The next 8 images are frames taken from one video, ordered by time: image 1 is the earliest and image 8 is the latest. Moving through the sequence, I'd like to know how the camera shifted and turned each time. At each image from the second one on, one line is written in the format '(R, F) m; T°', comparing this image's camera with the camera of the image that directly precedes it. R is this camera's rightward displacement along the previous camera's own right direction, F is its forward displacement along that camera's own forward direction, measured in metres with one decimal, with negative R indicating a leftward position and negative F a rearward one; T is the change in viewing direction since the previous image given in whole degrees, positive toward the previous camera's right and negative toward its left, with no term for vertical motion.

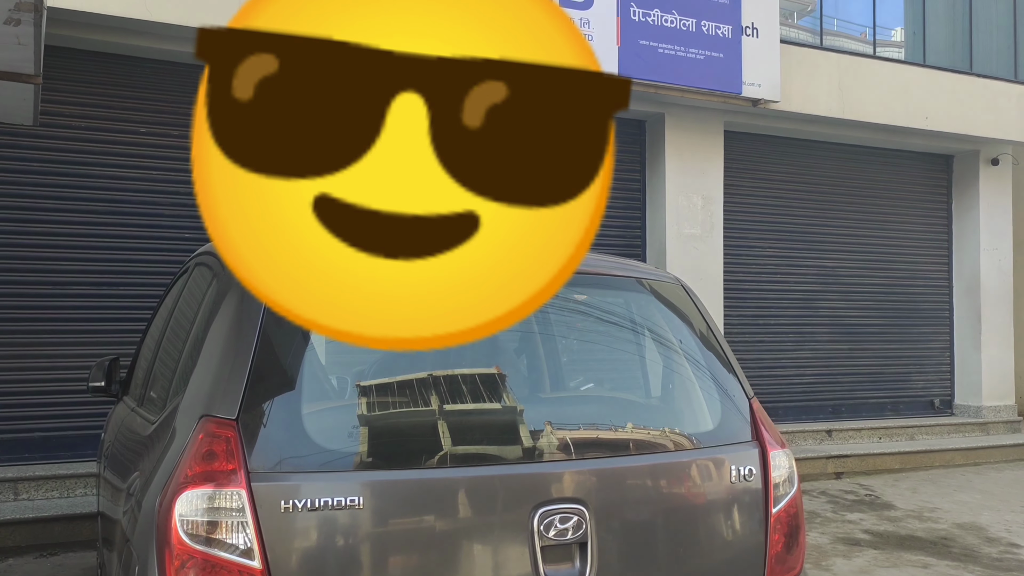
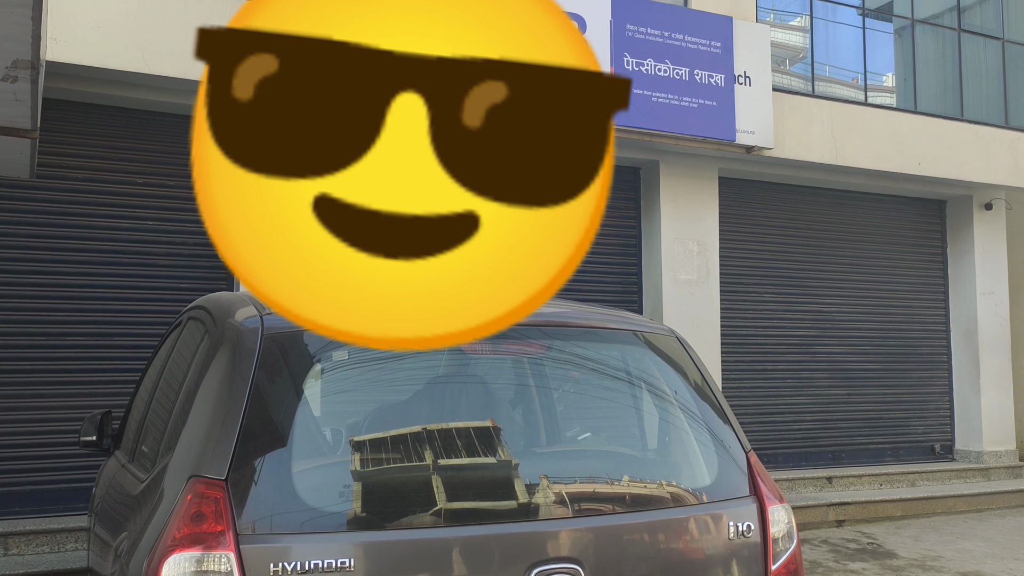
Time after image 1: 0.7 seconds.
(0.0, 0.0) m; 0°
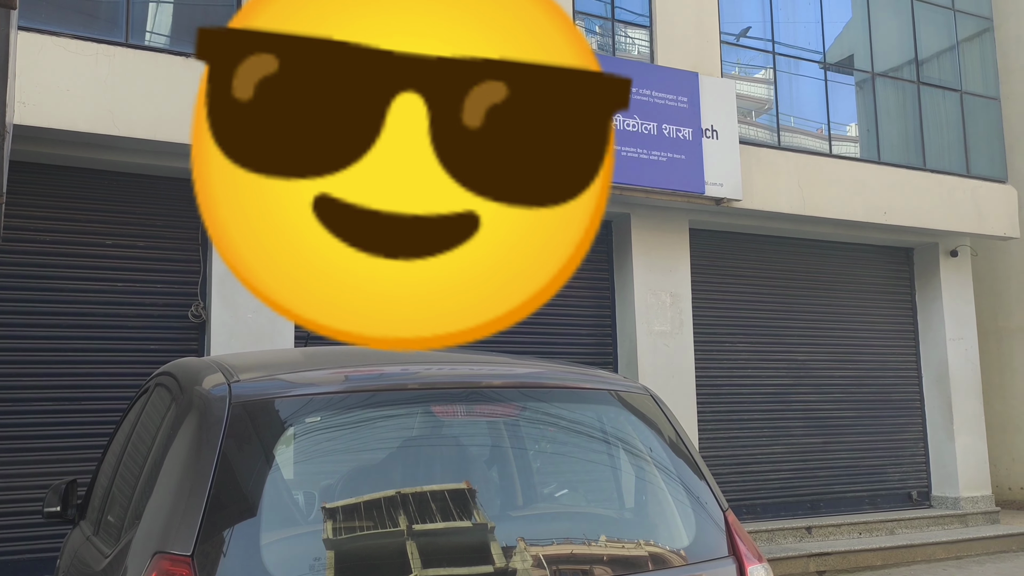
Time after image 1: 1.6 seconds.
(0.0, 0.0) m; +2°
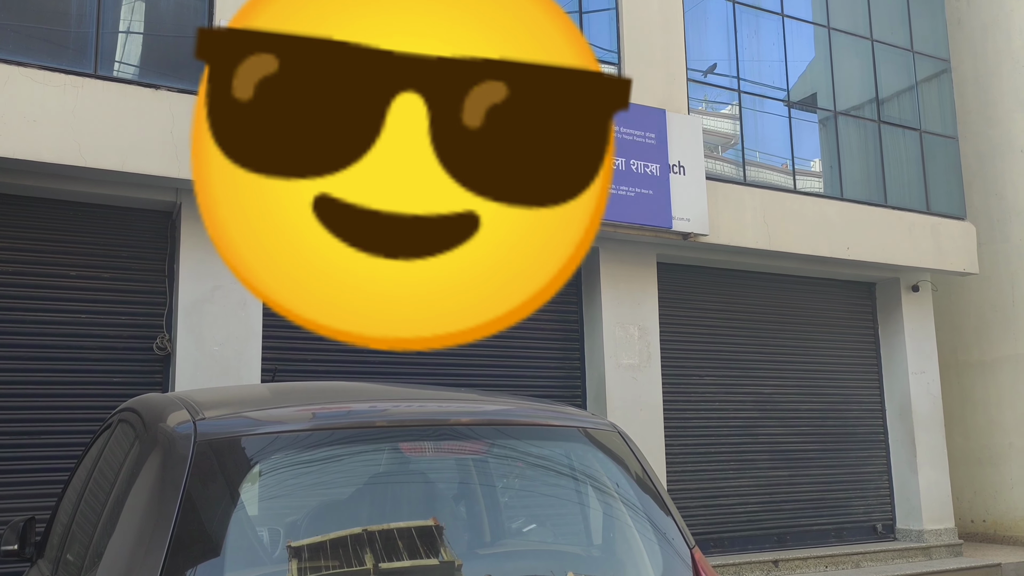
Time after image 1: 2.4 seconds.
(0.0, 0.0) m; +2°
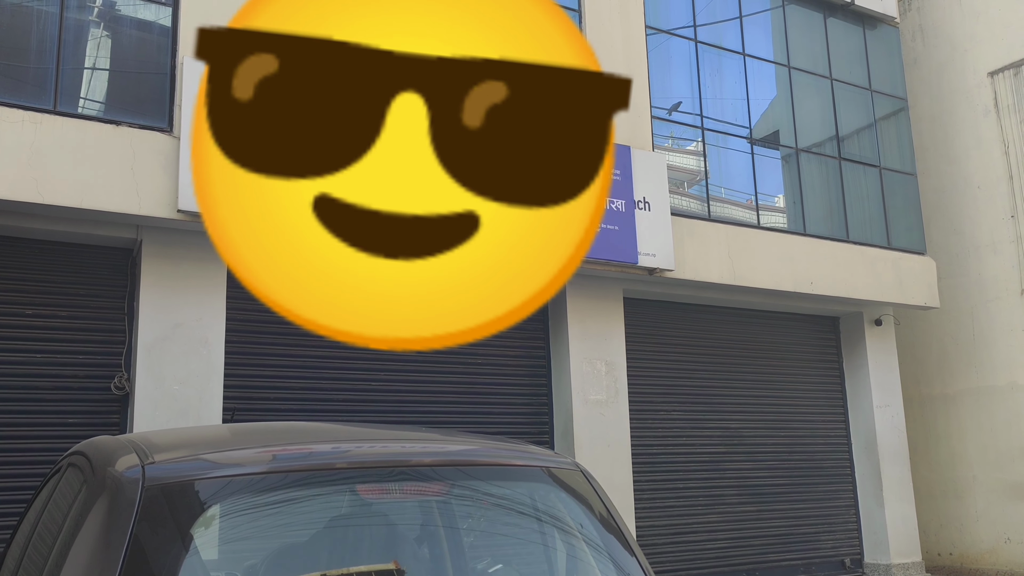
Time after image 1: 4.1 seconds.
(0.0, 0.0) m; +2°
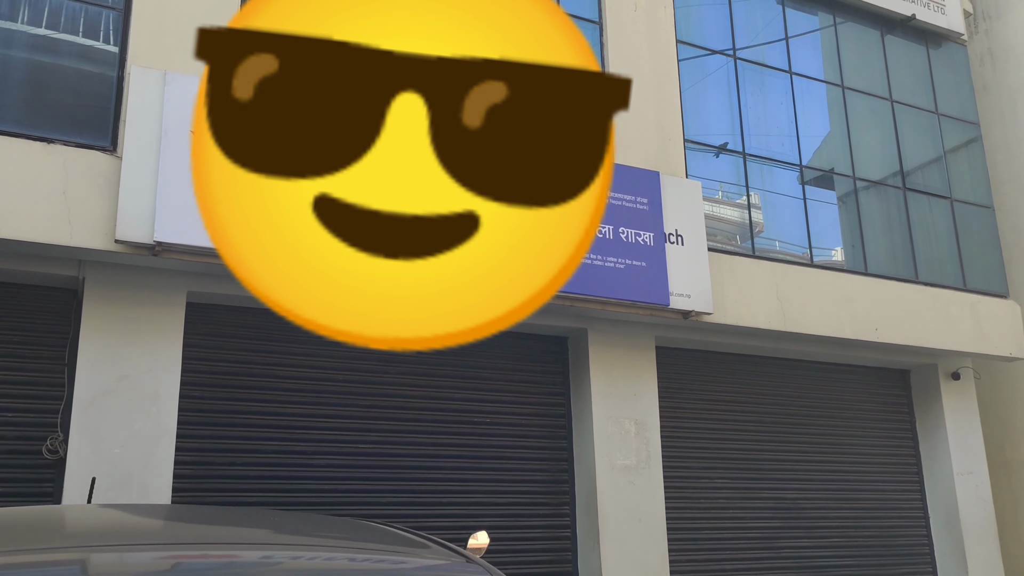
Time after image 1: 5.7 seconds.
(+0.4, +1.1) m; -4°
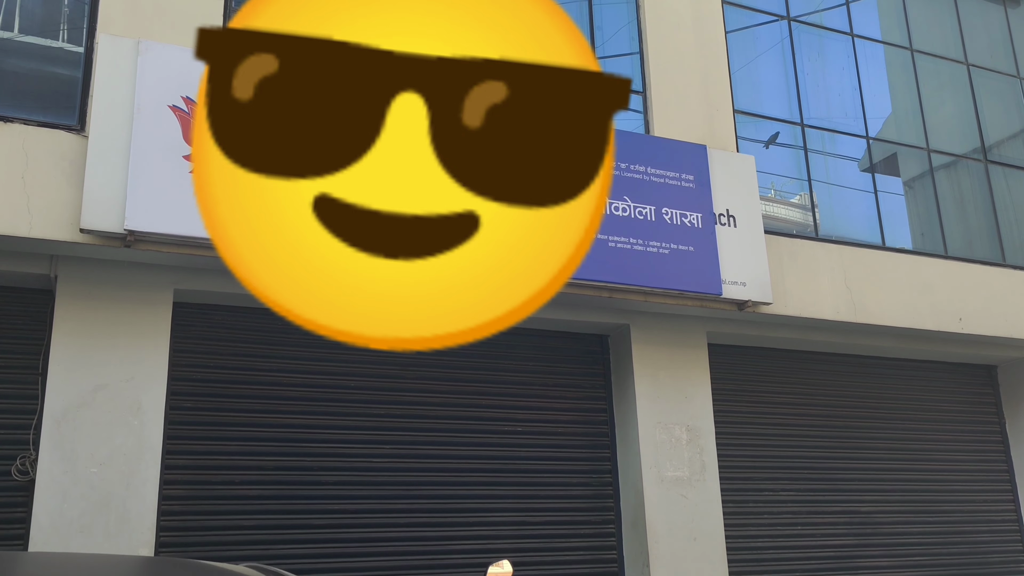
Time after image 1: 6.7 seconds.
(+0.1, +0.8) m; -3°
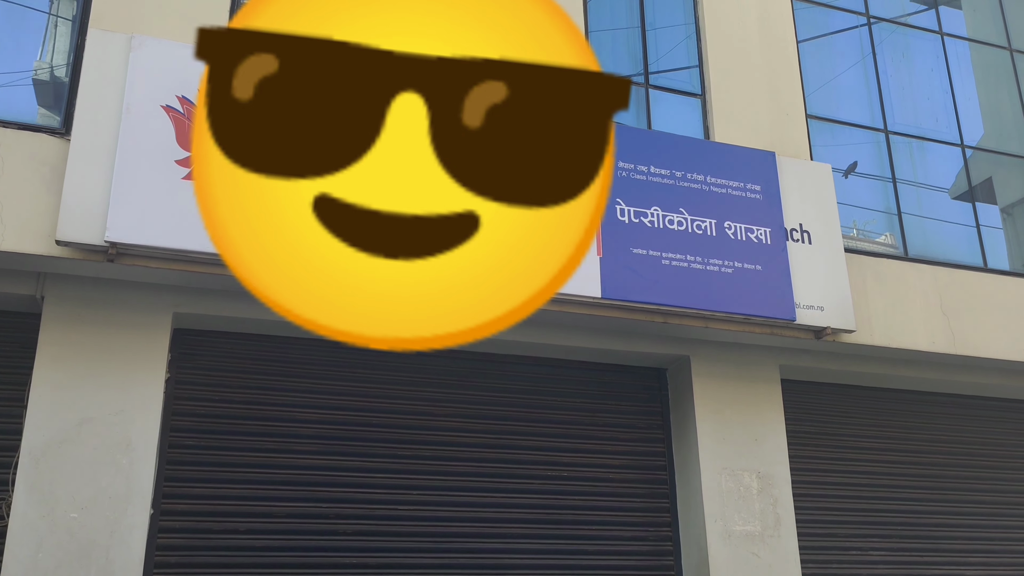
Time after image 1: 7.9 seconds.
(+0.2, +0.7) m; -5°
